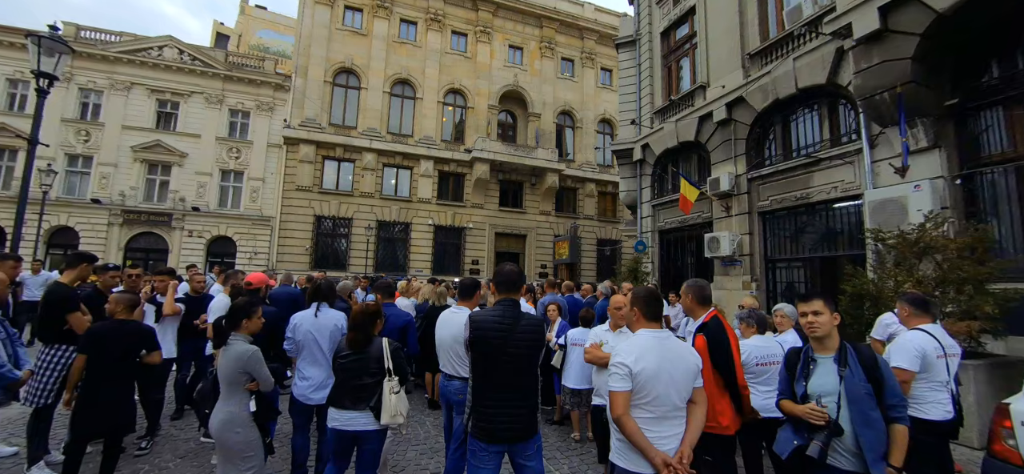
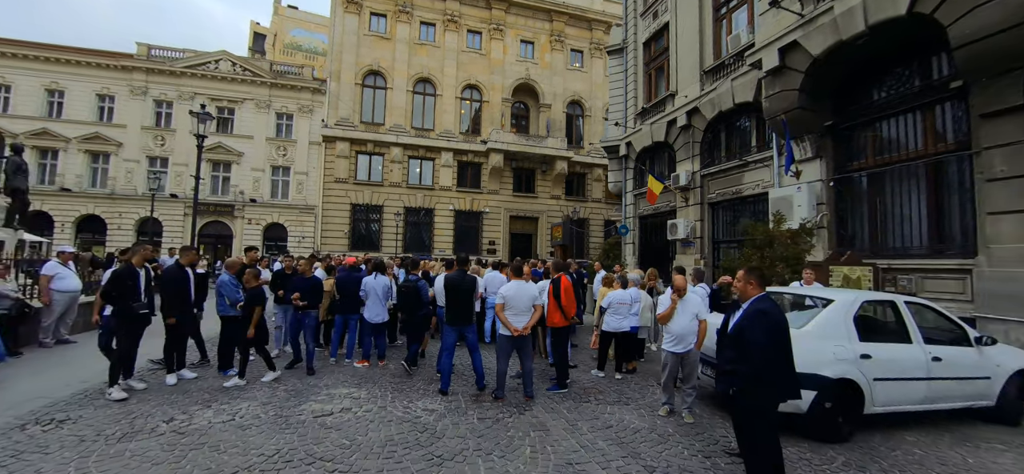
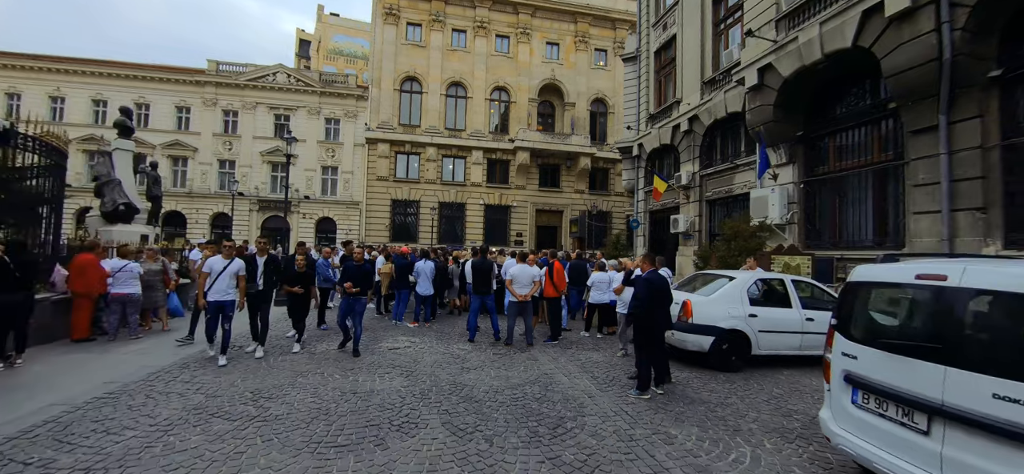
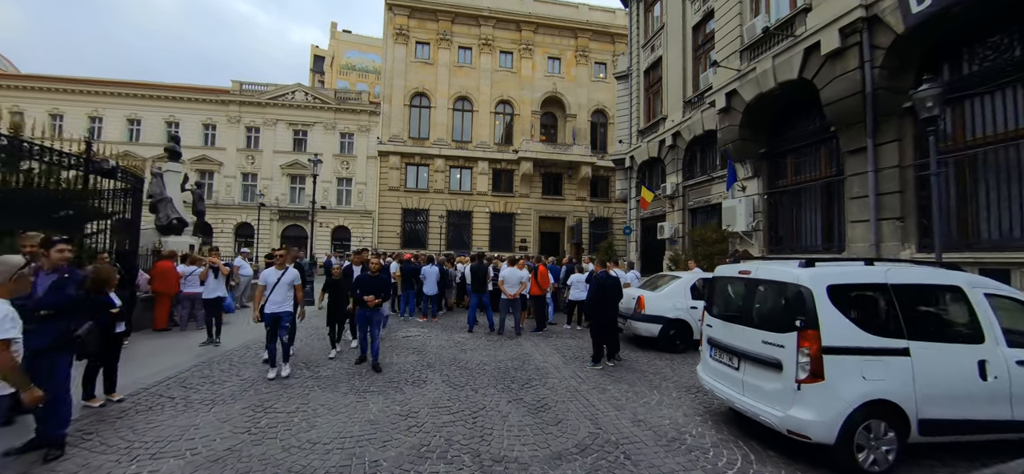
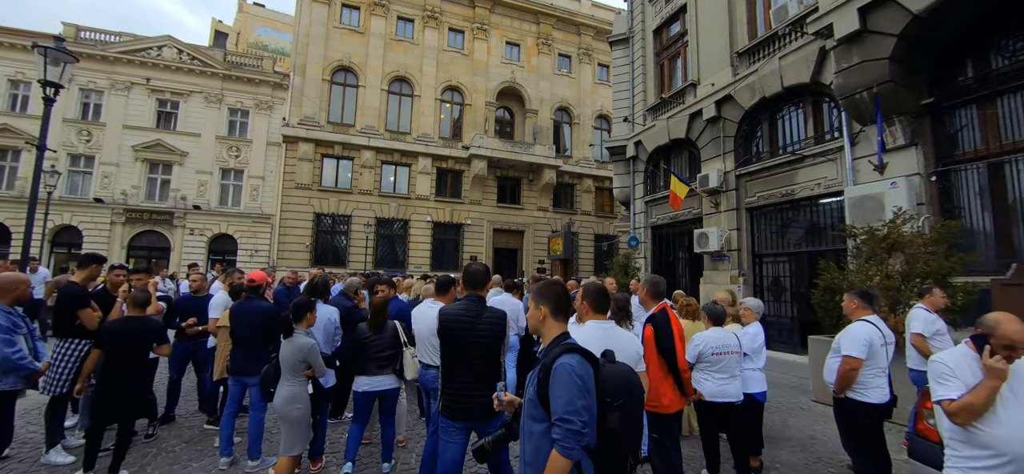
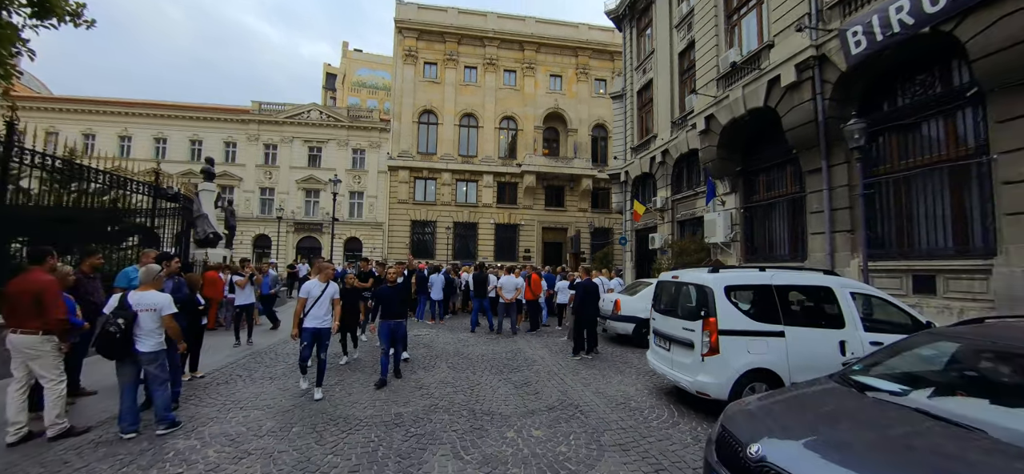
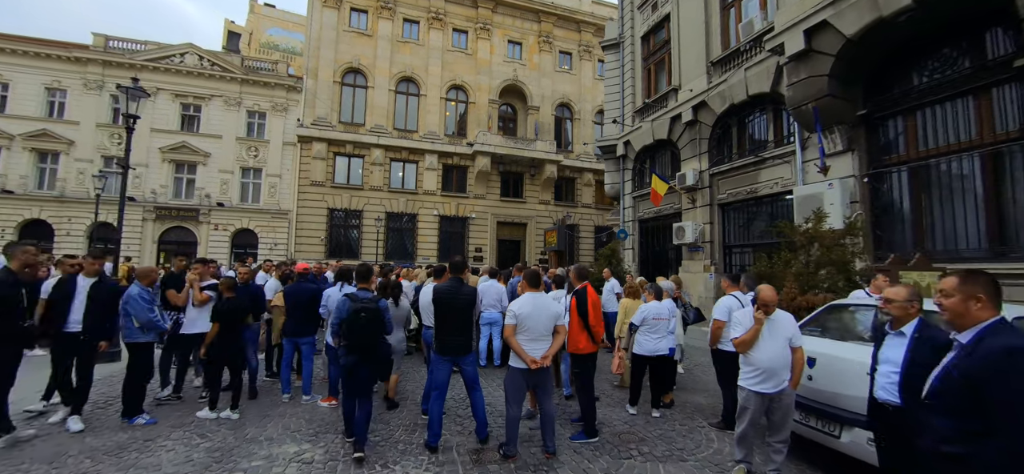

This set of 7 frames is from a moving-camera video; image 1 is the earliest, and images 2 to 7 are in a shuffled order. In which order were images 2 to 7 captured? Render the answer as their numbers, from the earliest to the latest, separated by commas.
5, 7, 2, 3, 4, 6
